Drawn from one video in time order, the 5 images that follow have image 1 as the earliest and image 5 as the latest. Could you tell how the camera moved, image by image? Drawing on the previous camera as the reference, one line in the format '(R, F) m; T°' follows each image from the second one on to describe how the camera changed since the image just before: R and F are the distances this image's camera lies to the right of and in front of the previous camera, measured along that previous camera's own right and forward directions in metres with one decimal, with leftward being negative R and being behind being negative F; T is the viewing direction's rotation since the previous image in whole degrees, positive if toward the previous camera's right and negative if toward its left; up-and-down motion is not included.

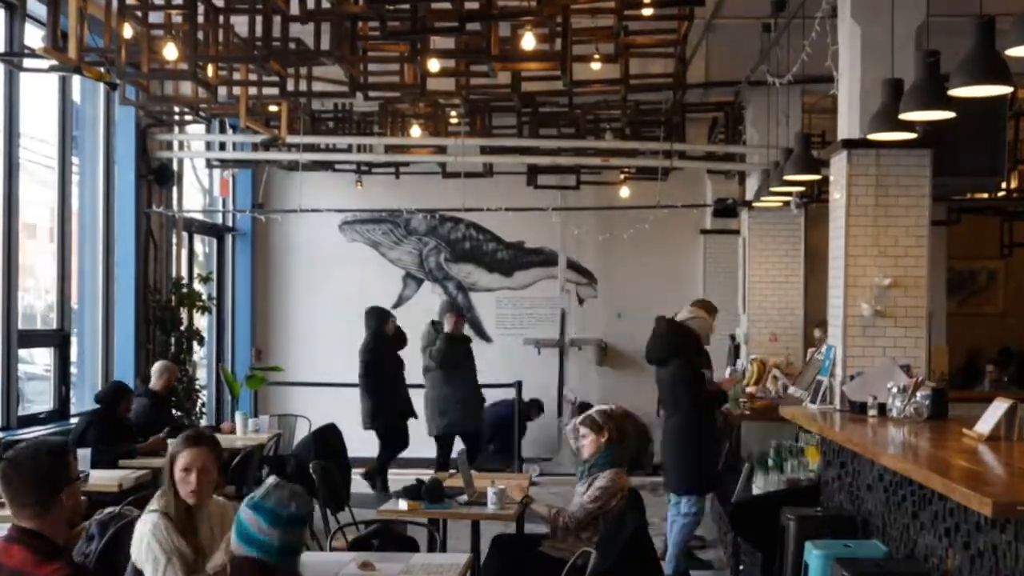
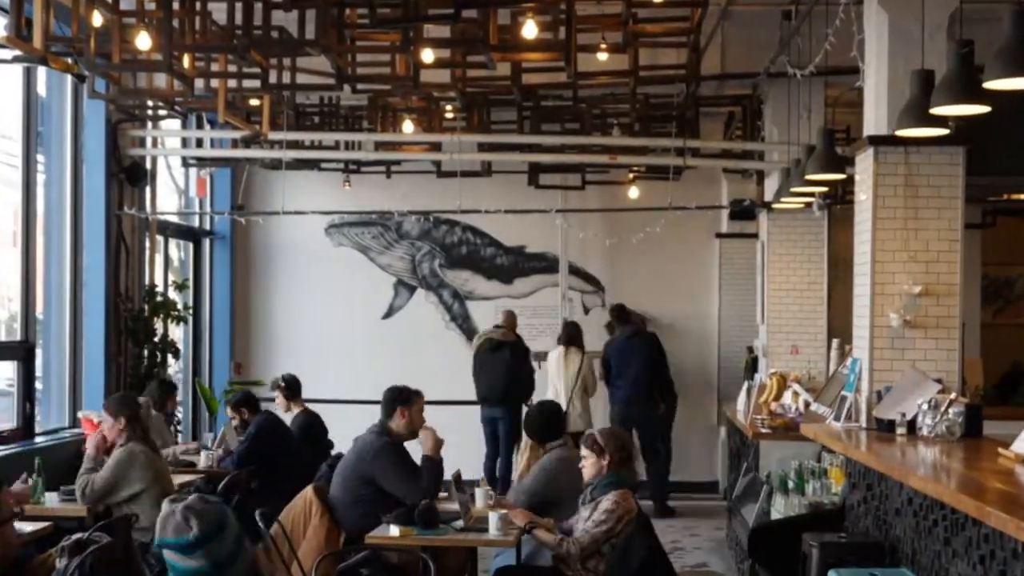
(+0.1, +0.7) m; 0°
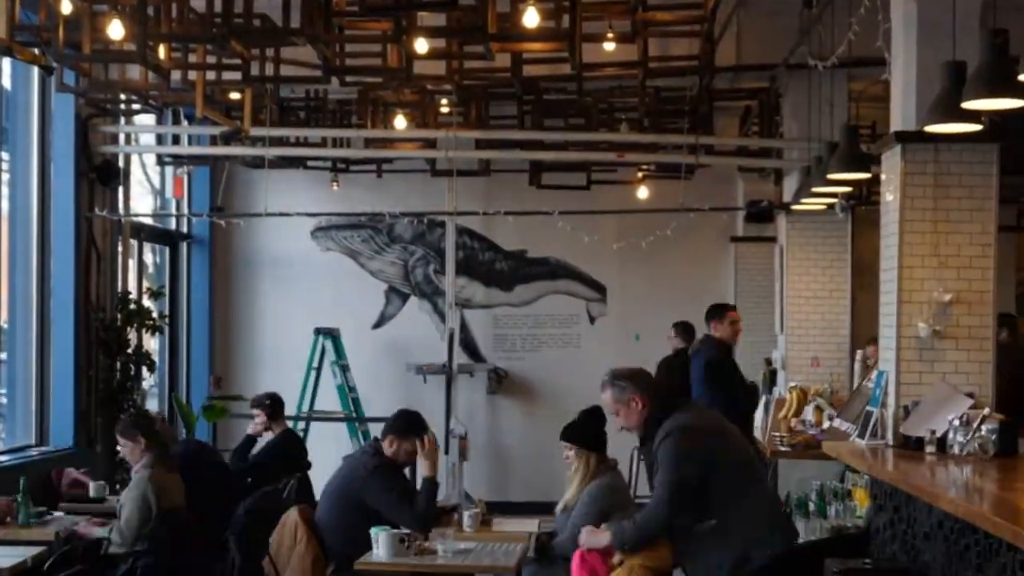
(0.0, +0.6) m; 0°
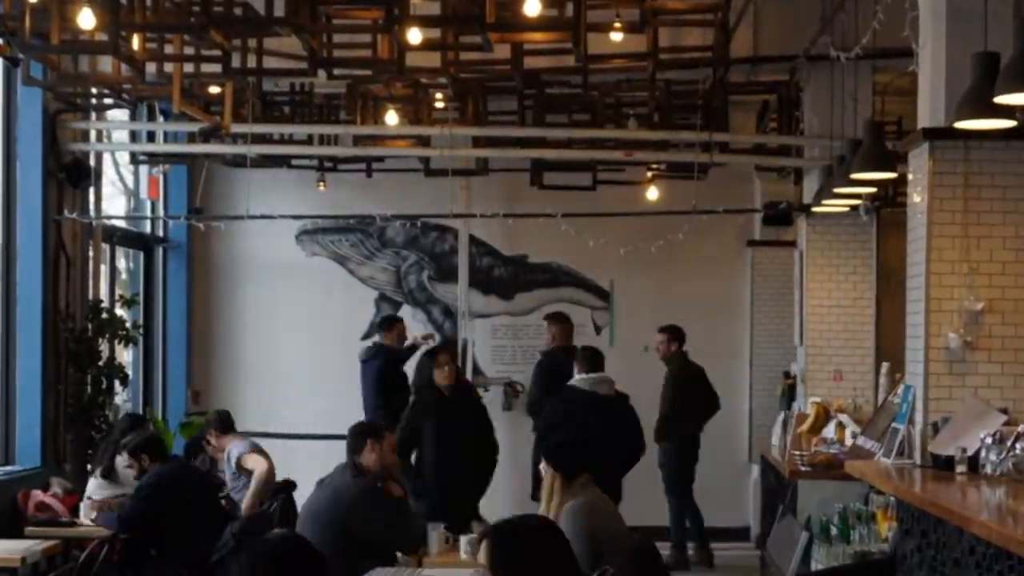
(0.0, +0.6) m; 0°
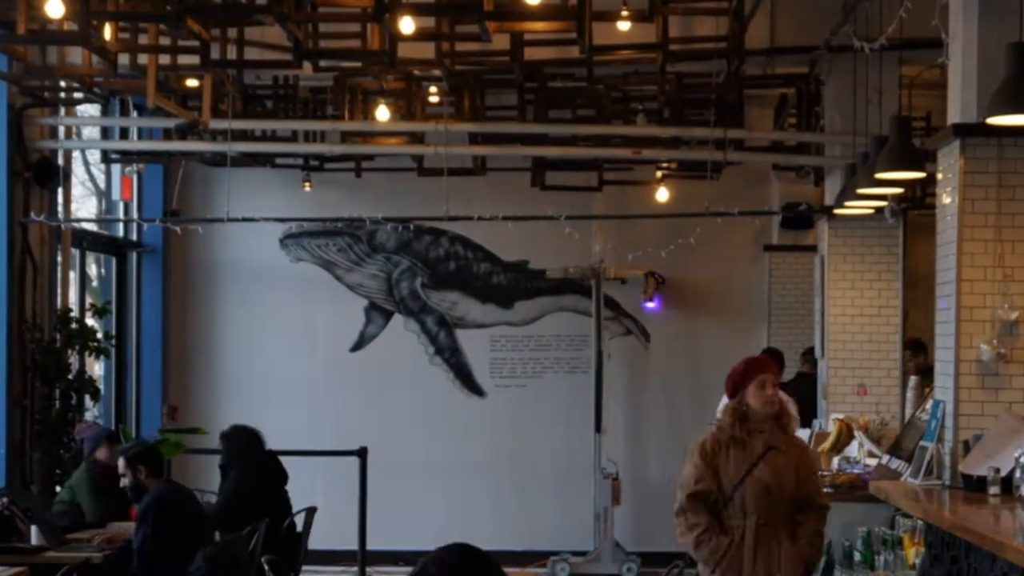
(0.0, +0.5) m; 0°
